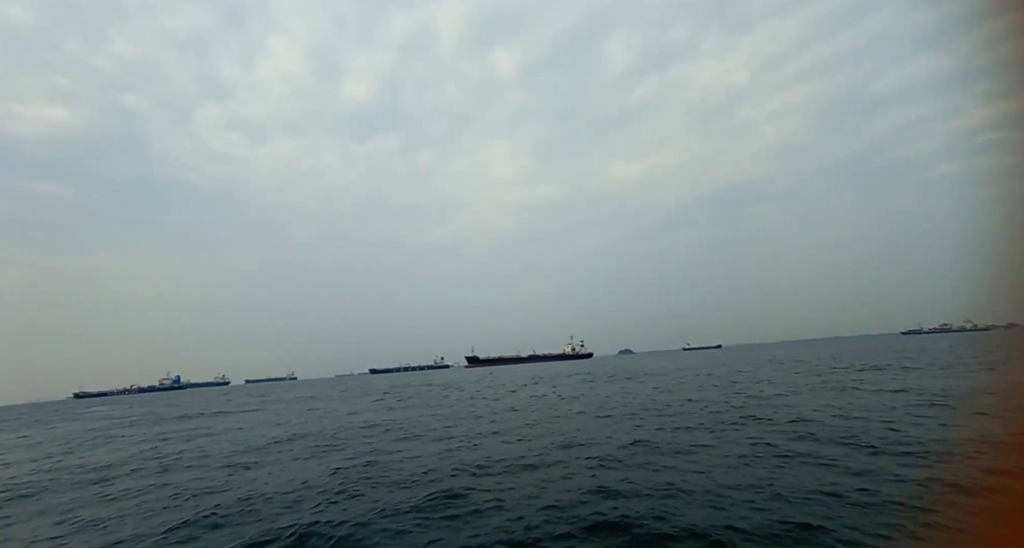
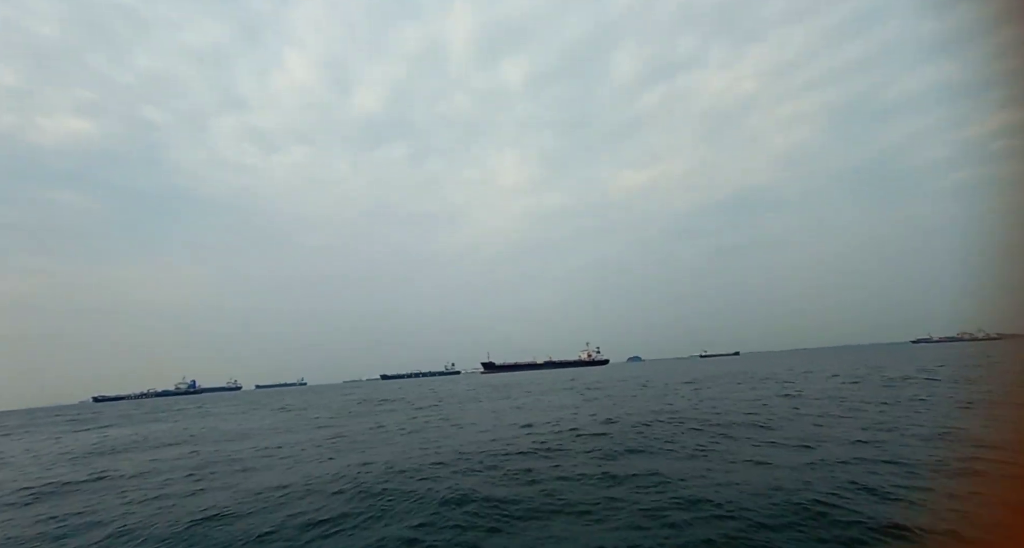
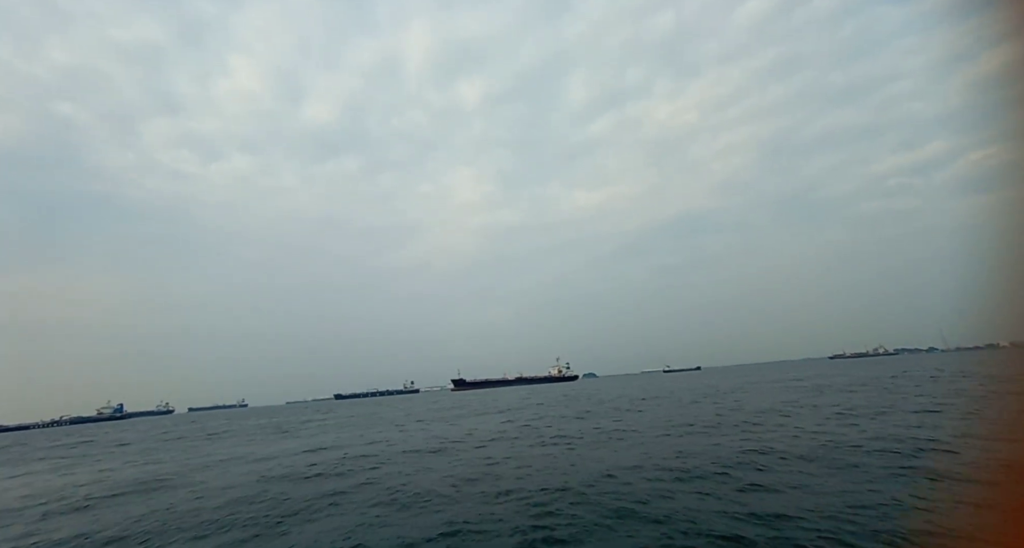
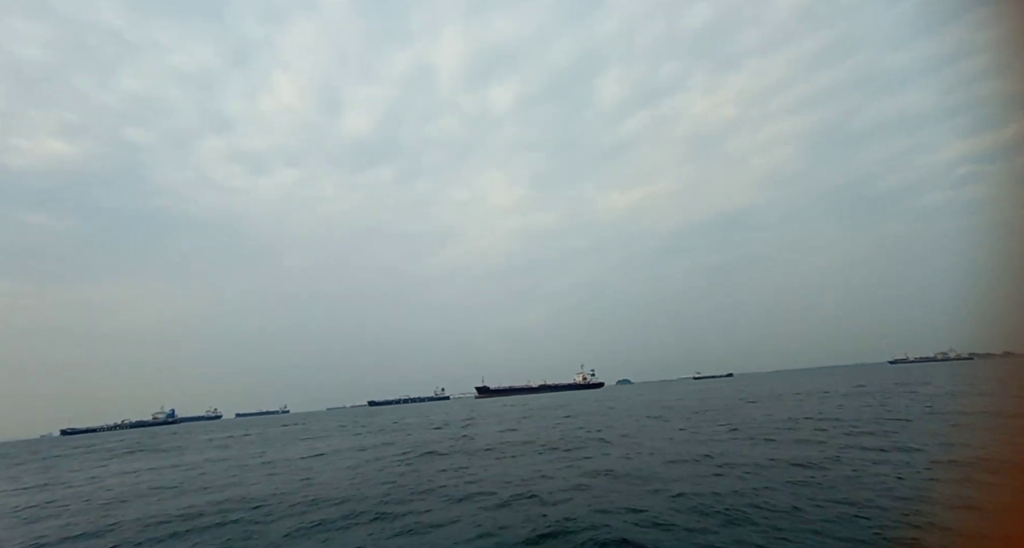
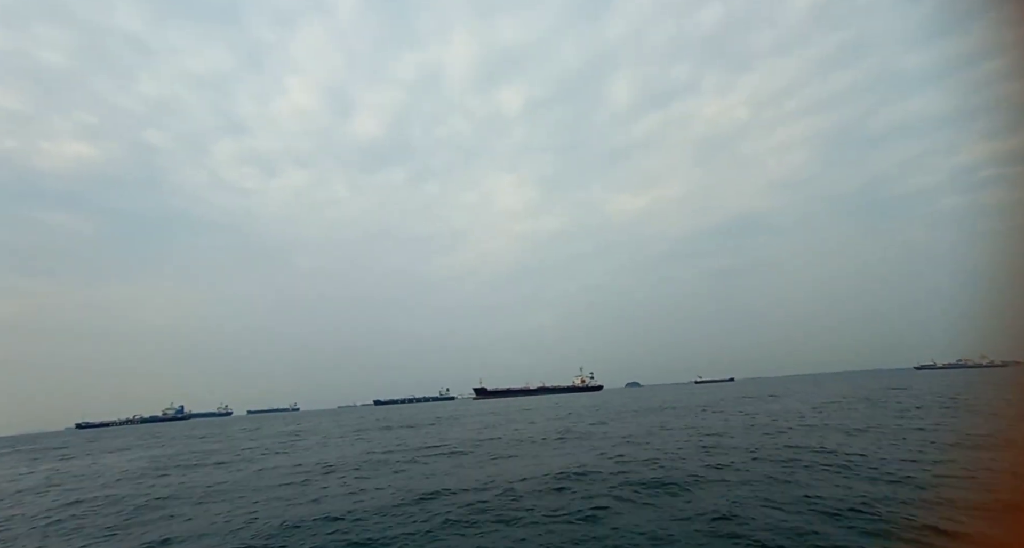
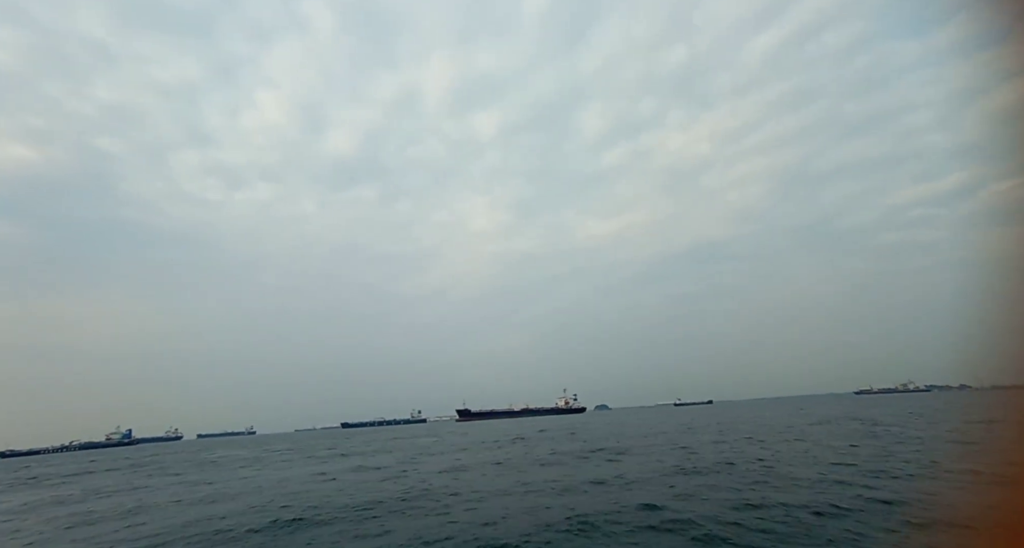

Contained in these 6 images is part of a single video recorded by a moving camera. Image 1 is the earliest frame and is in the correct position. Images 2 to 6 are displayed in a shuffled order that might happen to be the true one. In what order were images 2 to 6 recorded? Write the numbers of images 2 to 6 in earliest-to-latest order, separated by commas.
5, 2, 4, 6, 3
